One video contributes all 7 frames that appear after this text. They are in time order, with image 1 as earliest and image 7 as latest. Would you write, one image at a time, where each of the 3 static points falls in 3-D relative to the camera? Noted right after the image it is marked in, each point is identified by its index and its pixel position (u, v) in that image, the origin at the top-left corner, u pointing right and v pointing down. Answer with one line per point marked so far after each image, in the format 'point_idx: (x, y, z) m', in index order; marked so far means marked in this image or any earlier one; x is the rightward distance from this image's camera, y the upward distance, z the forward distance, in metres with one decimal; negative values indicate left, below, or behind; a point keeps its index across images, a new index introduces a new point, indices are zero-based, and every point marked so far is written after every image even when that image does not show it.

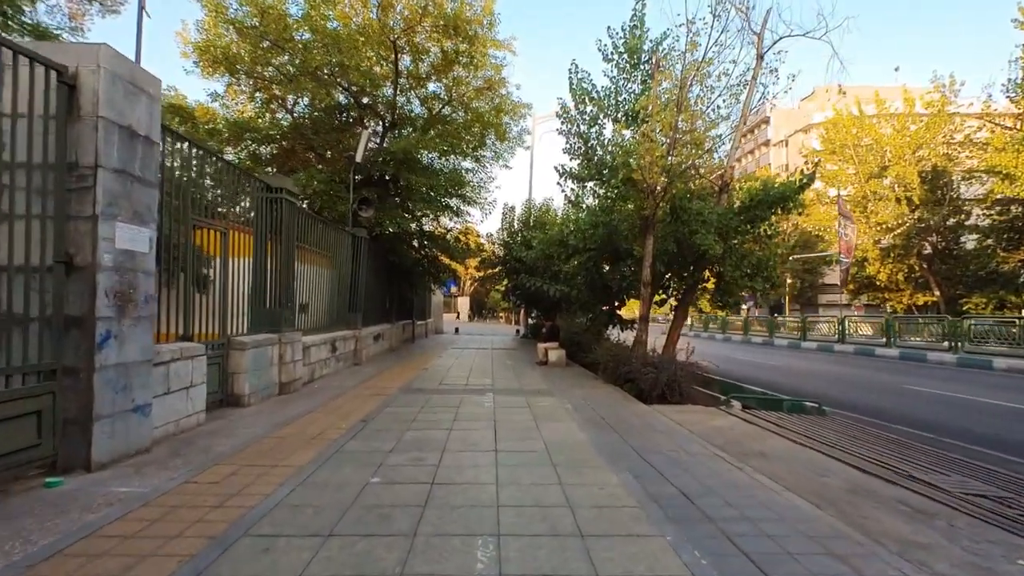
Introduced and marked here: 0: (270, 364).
0: (-4.3, -1.4, +9.7) m
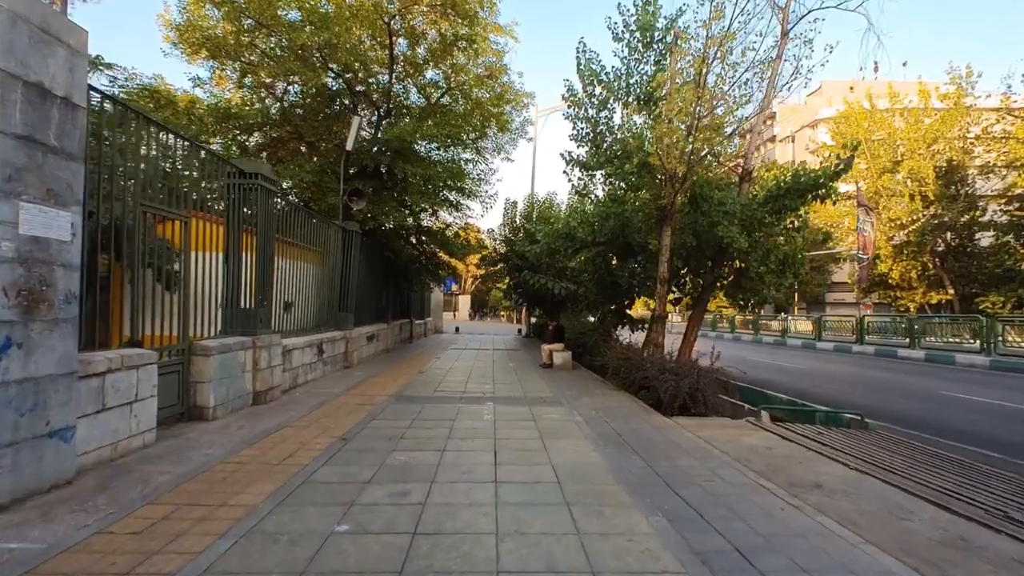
0: (-4.2, -1.3, +8.6) m
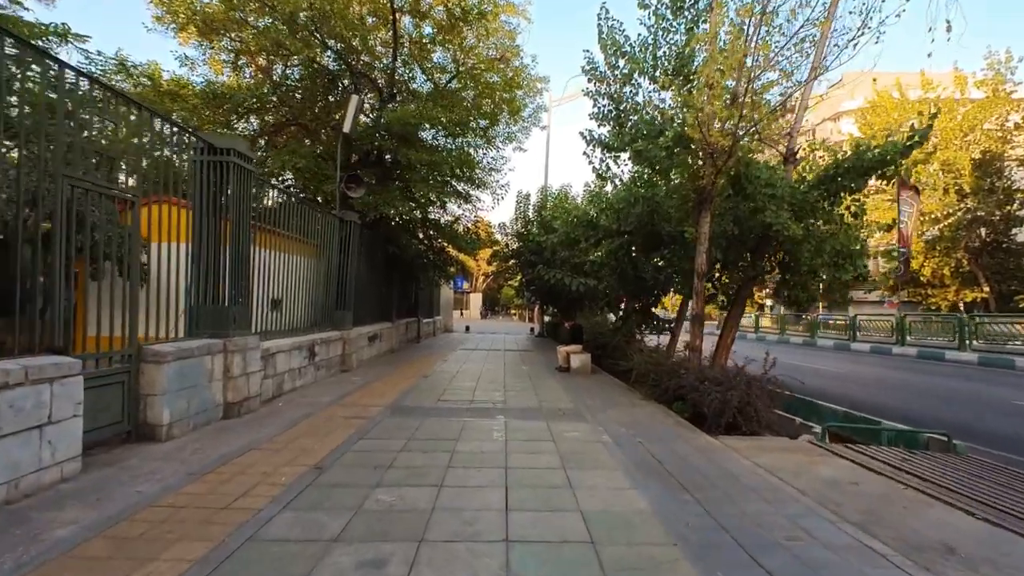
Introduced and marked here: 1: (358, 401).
0: (-4.0, -1.2, +7.3) m
1: (-2.7, -2.0, +9.6) m
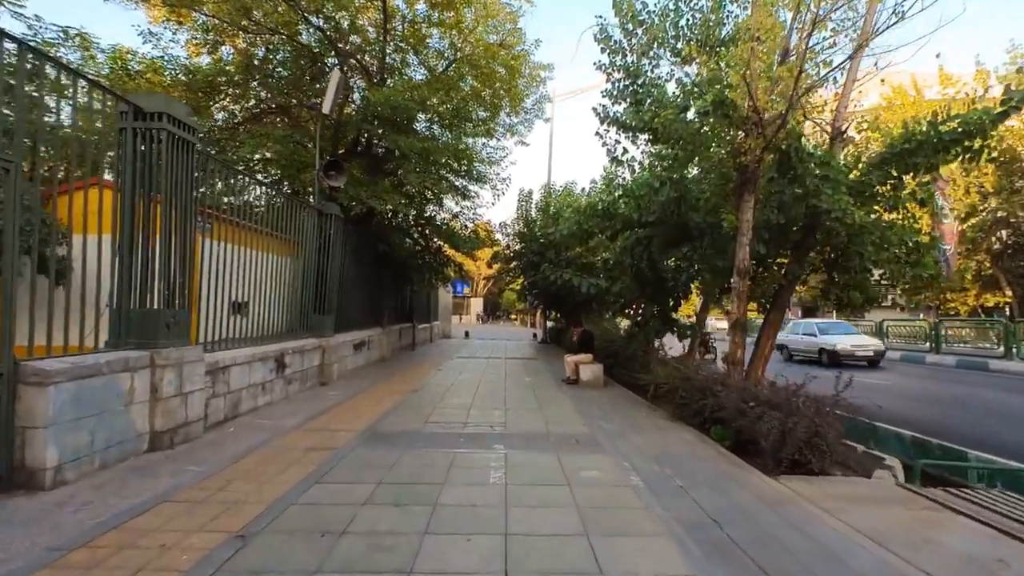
0: (-4.0, -1.2, +5.7) m
1: (-2.6, -2.0, +8.0) m
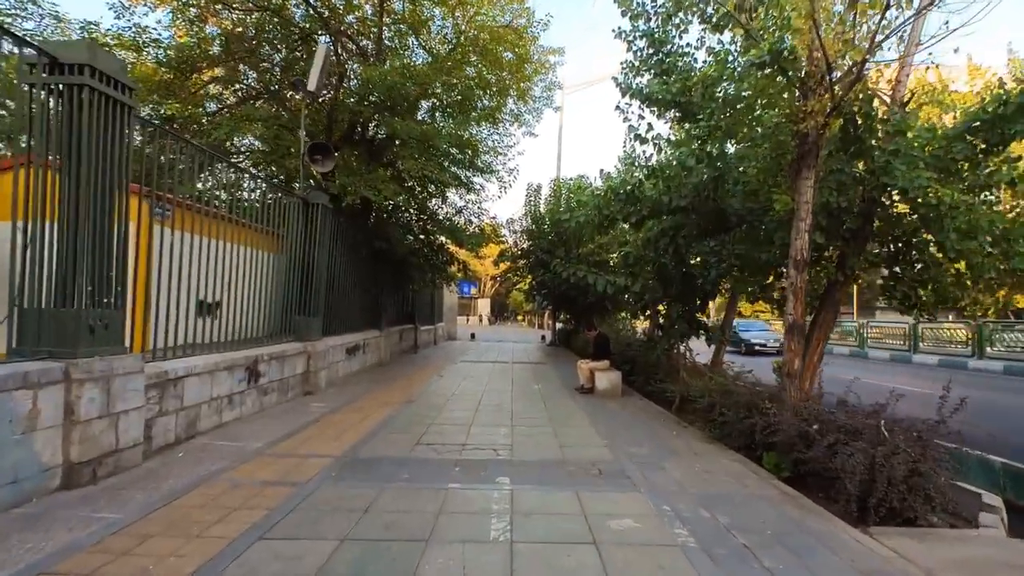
0: (-4.0, -1.2, +4.5) m
1: (-2.5, -1.9, +6.7) m
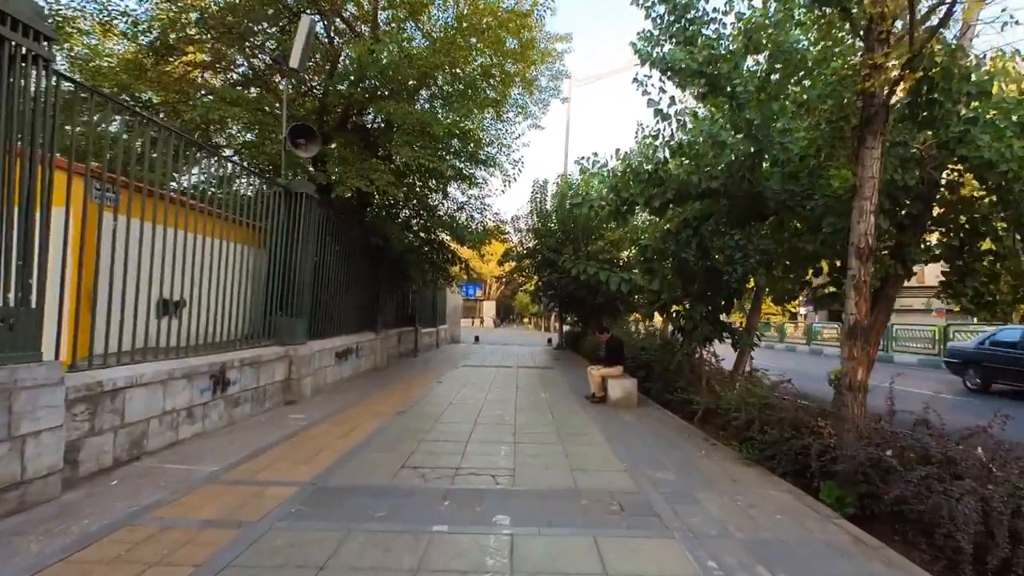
0: (-4.0, -1.1, +3.4) m
1: (-2.5, -1.9, +5.7) m
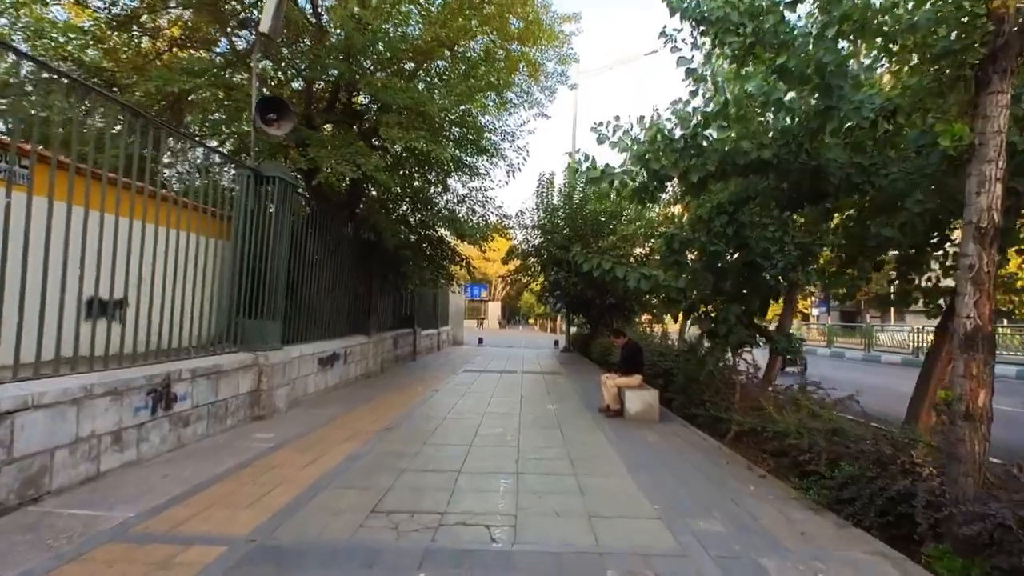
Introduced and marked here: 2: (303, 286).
0: (-4.0, -1.1, +2.2) m
1: (-2.5, -1.8, +4.4) m
2: (-4.0, 0.0, +10.8) m
